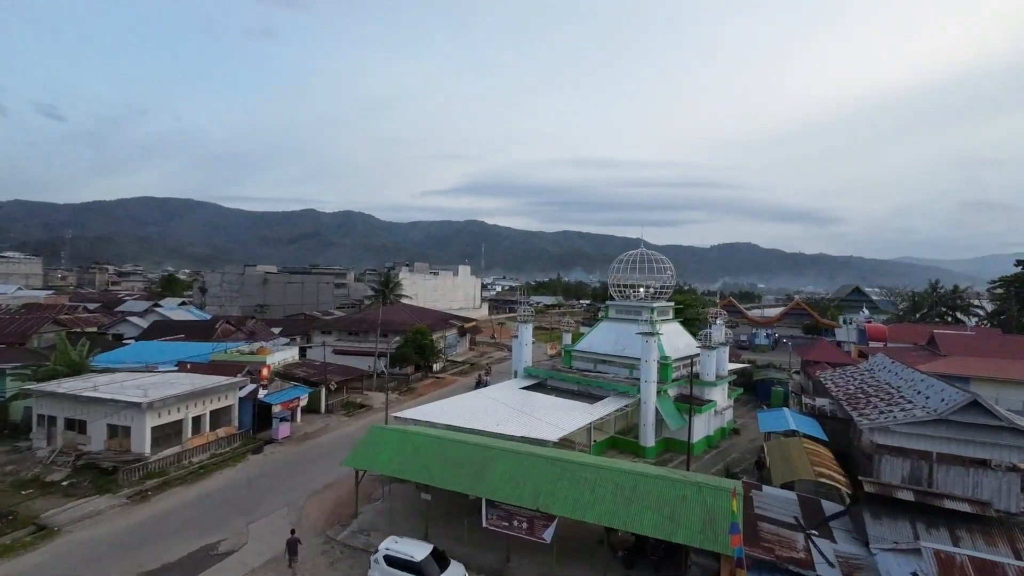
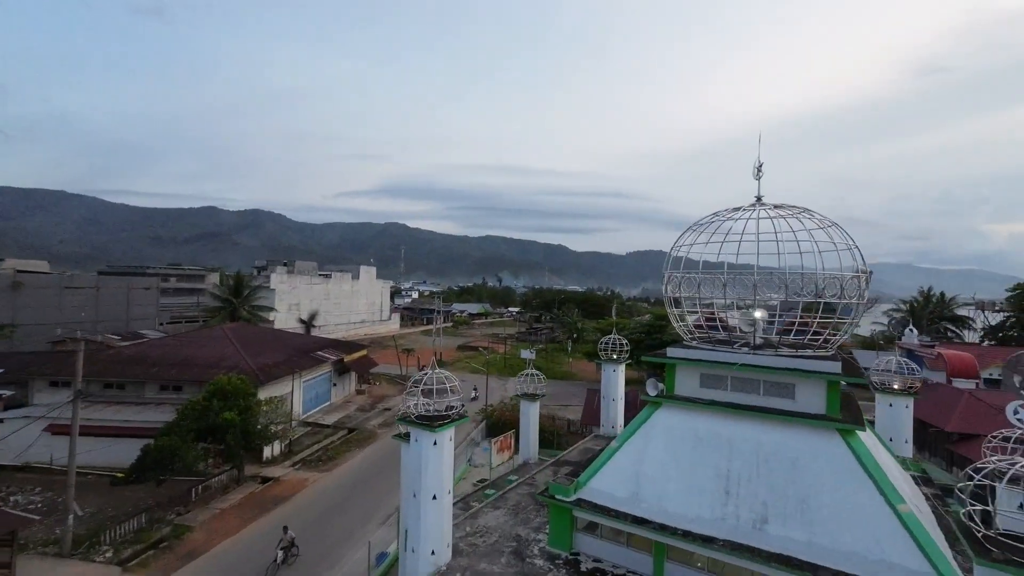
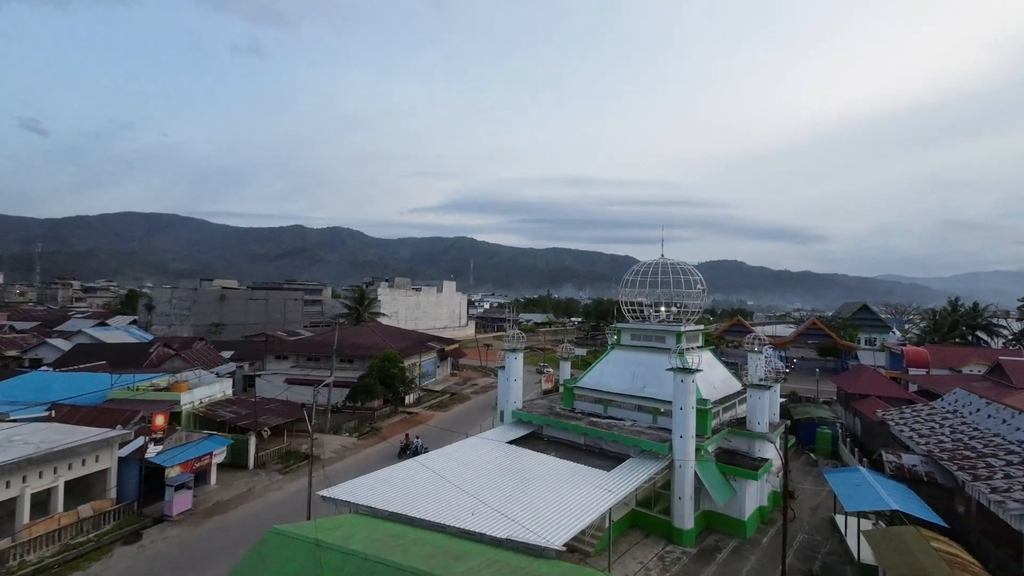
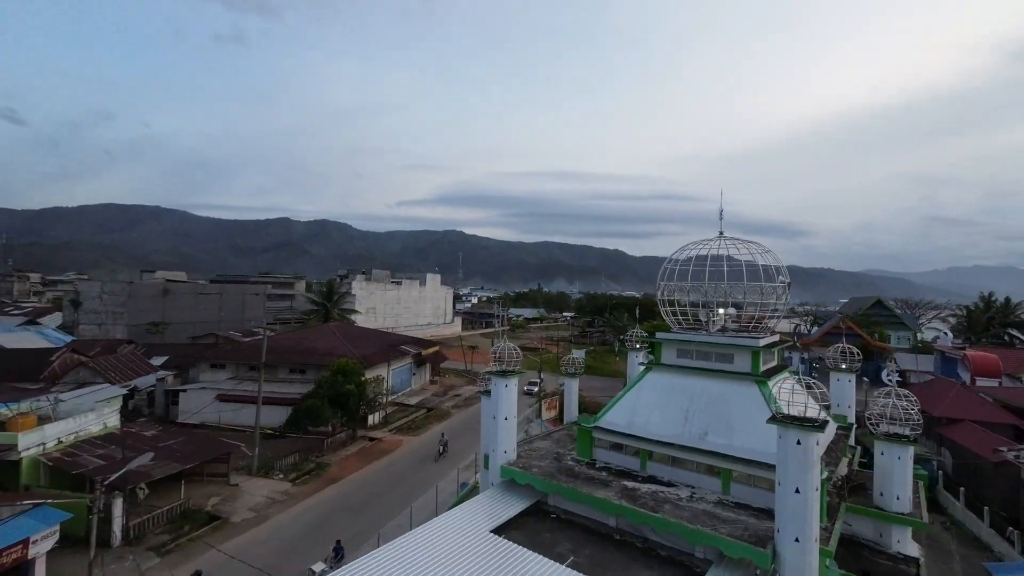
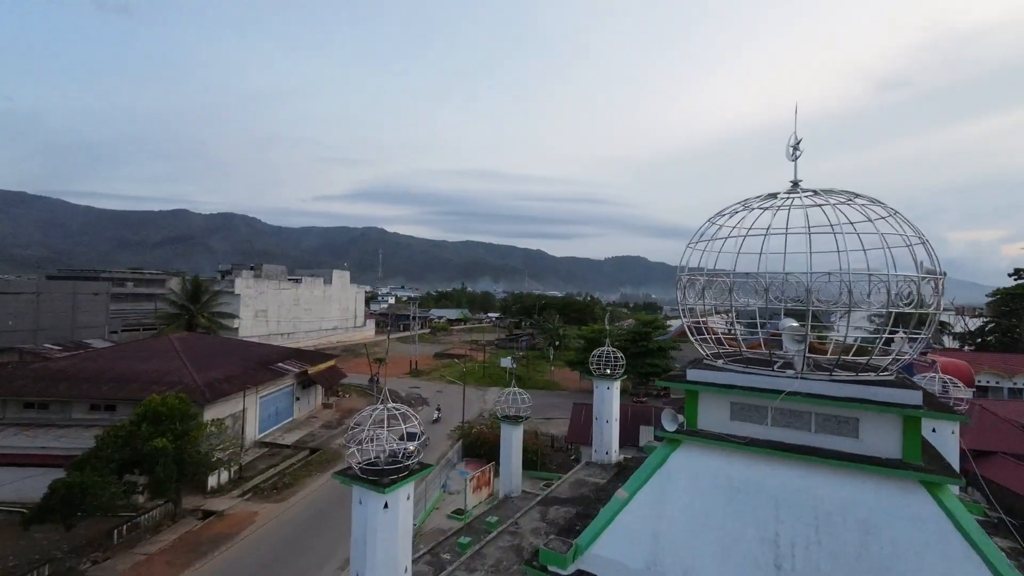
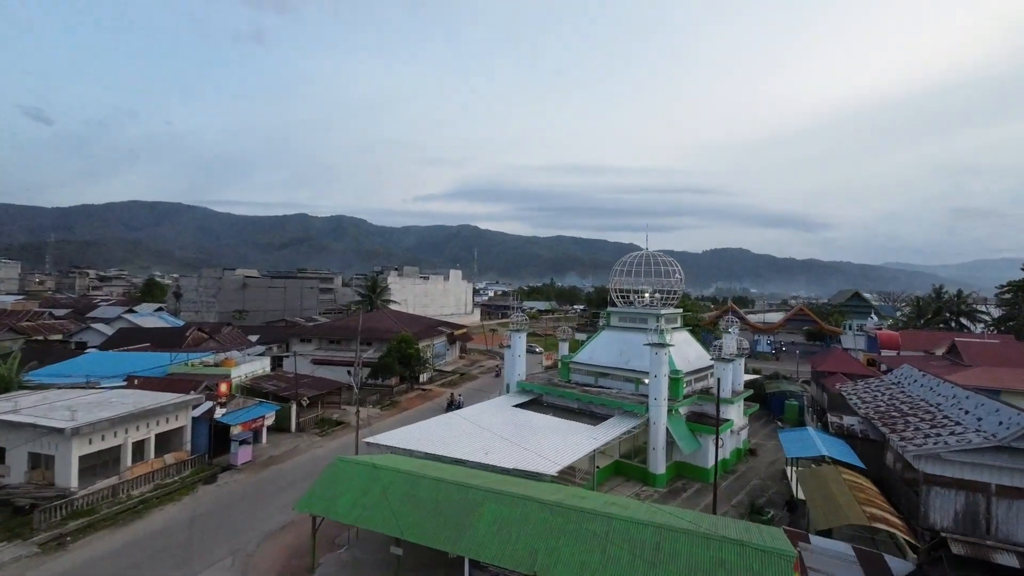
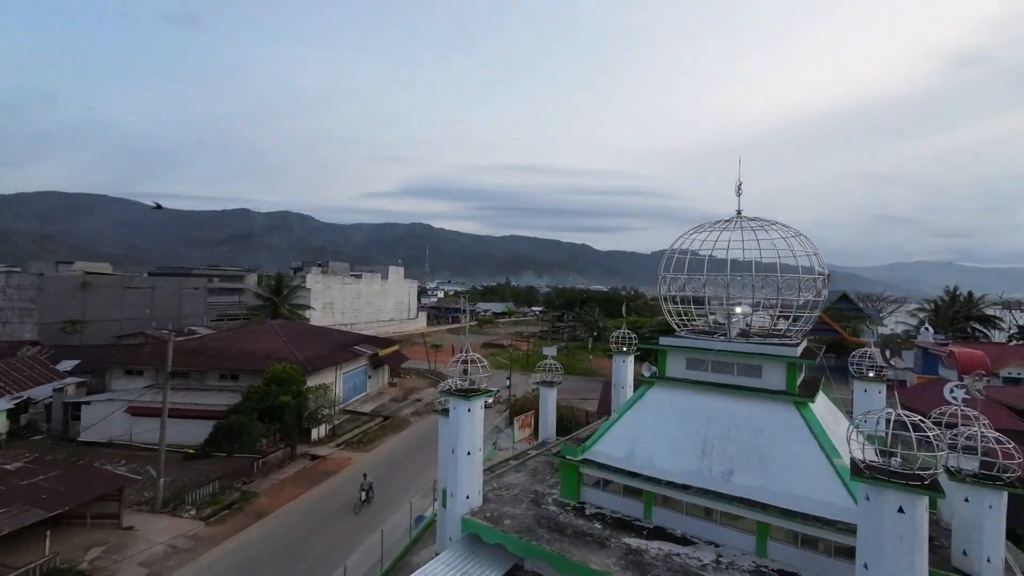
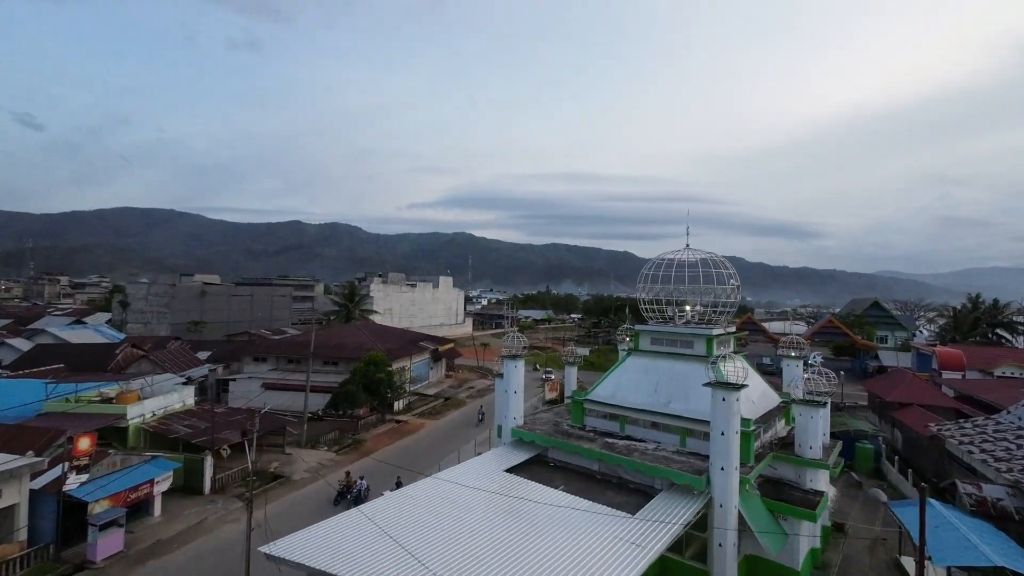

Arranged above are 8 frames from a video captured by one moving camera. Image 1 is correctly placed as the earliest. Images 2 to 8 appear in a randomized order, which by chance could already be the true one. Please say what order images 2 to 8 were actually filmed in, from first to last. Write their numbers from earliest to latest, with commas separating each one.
6, 3, 8, 4, 7, 2, 5
